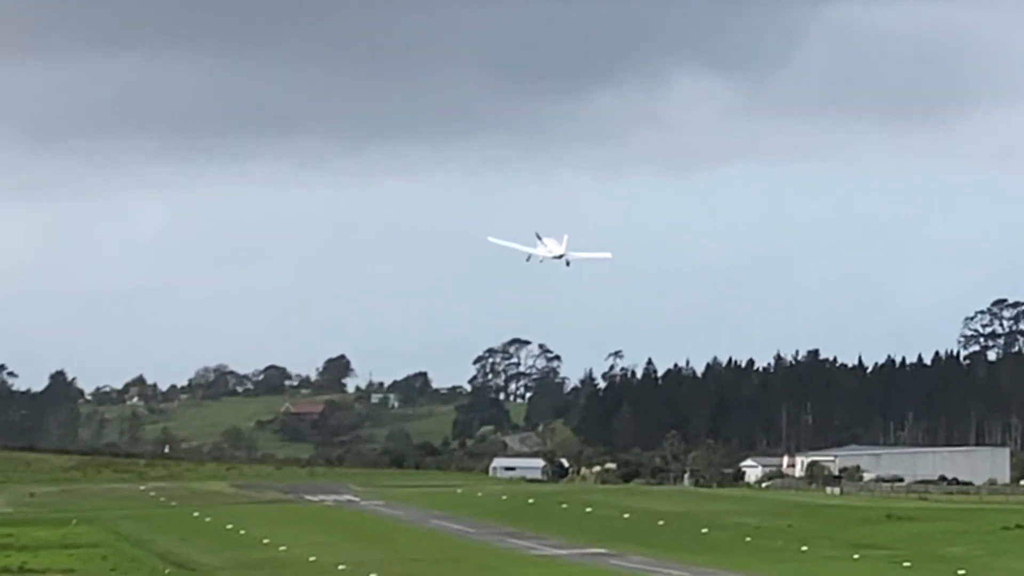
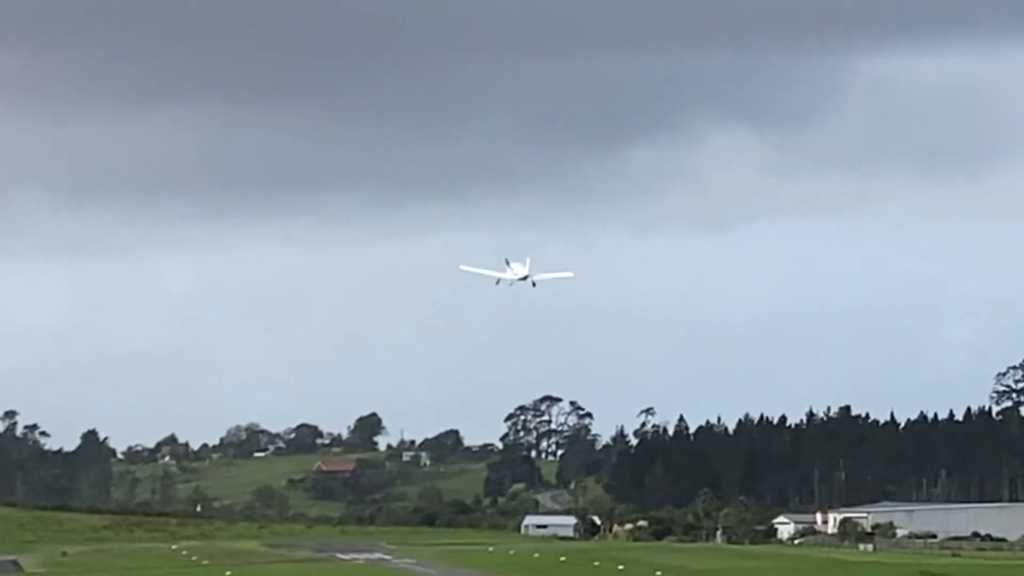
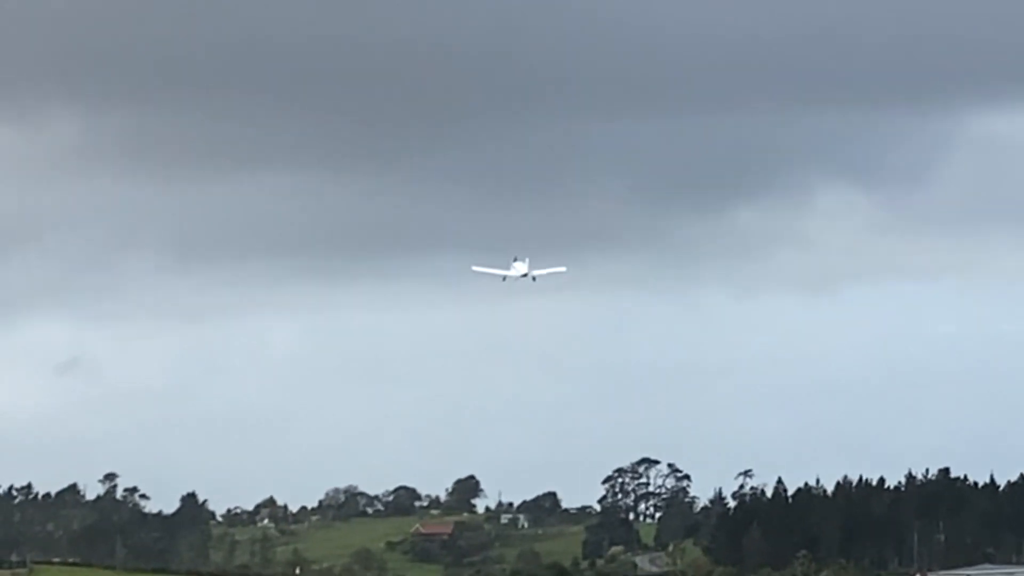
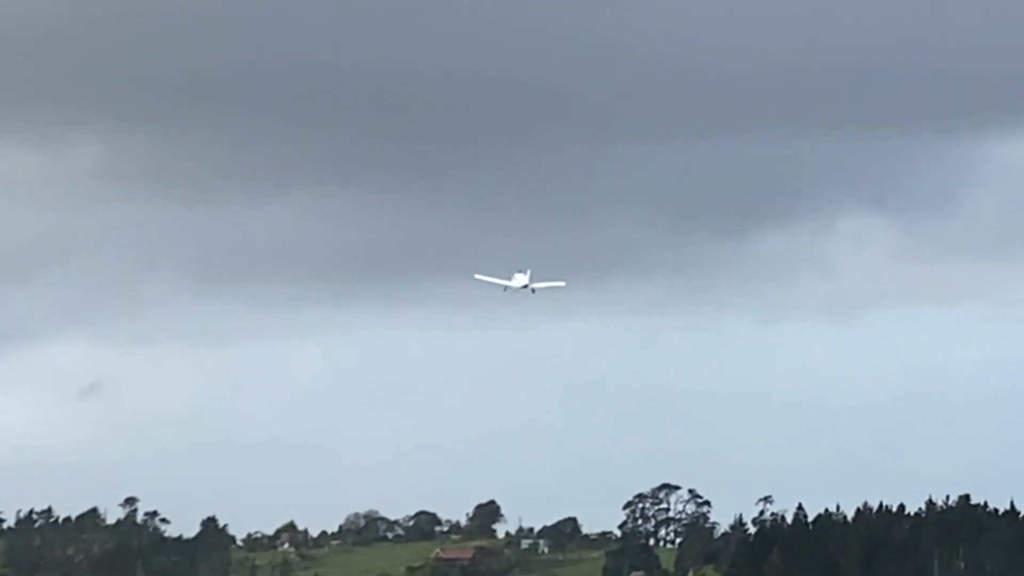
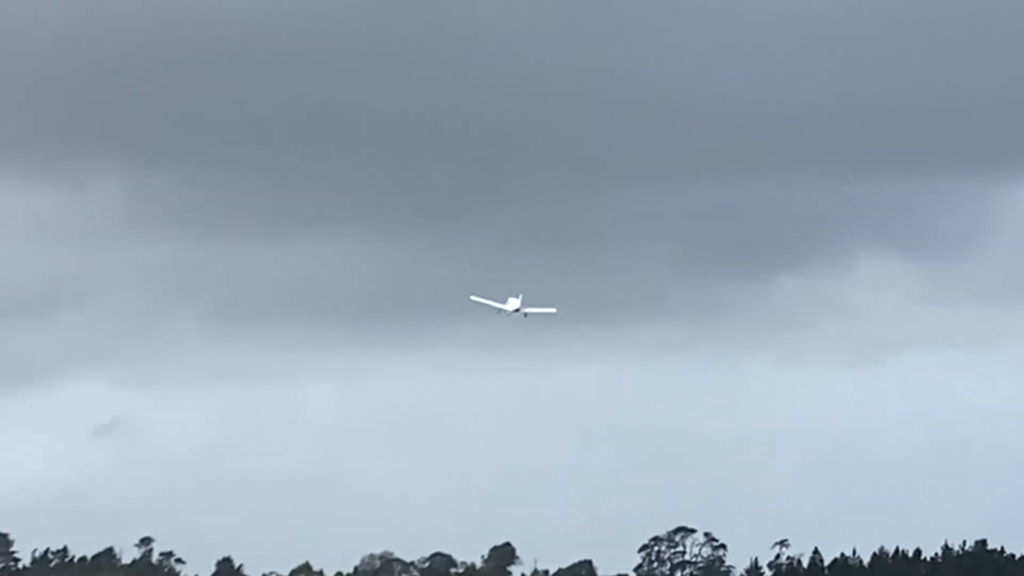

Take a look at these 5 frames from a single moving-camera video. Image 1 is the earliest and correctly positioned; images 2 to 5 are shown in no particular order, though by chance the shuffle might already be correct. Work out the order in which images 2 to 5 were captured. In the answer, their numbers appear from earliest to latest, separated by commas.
2, 3, 4, 5
